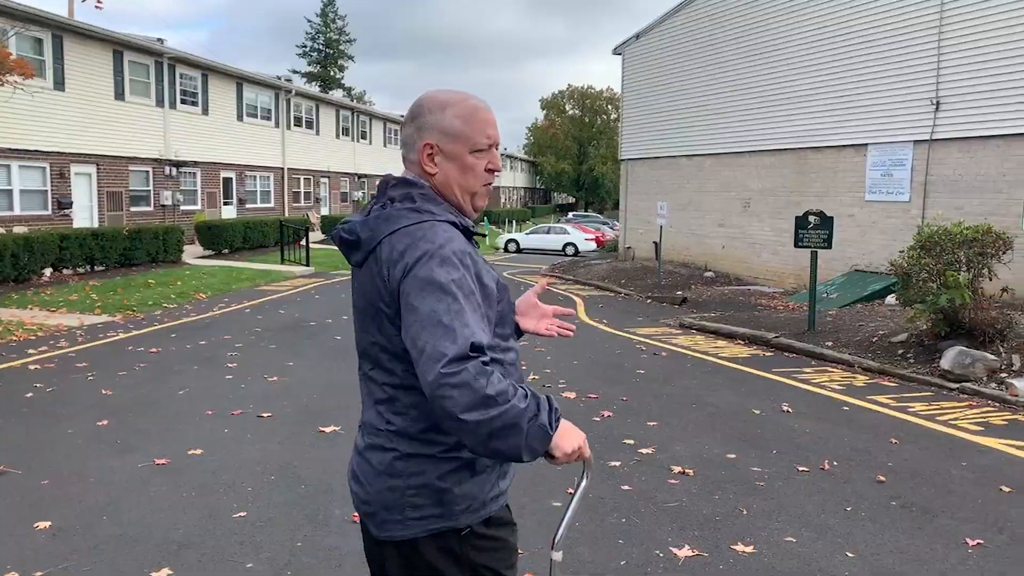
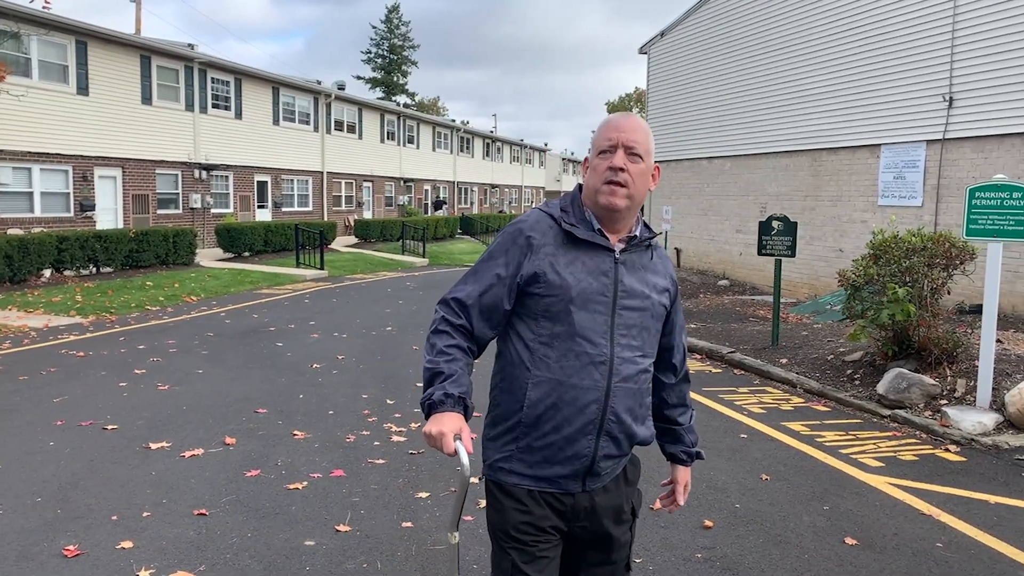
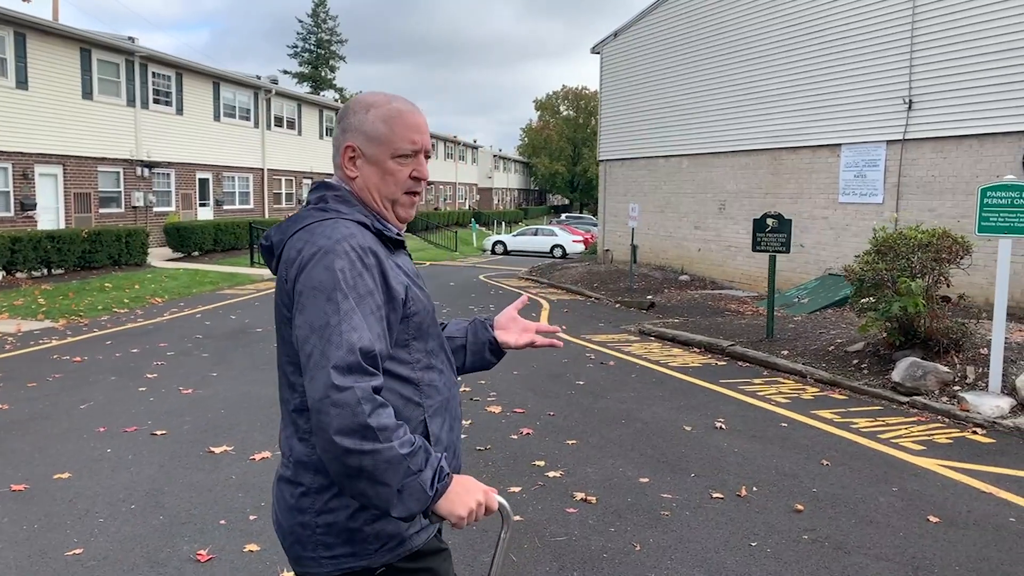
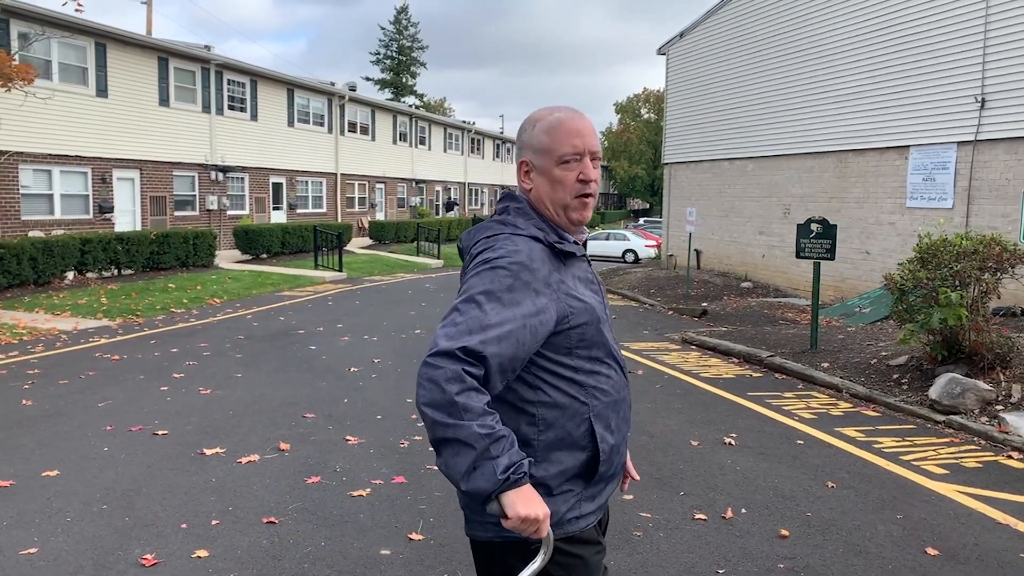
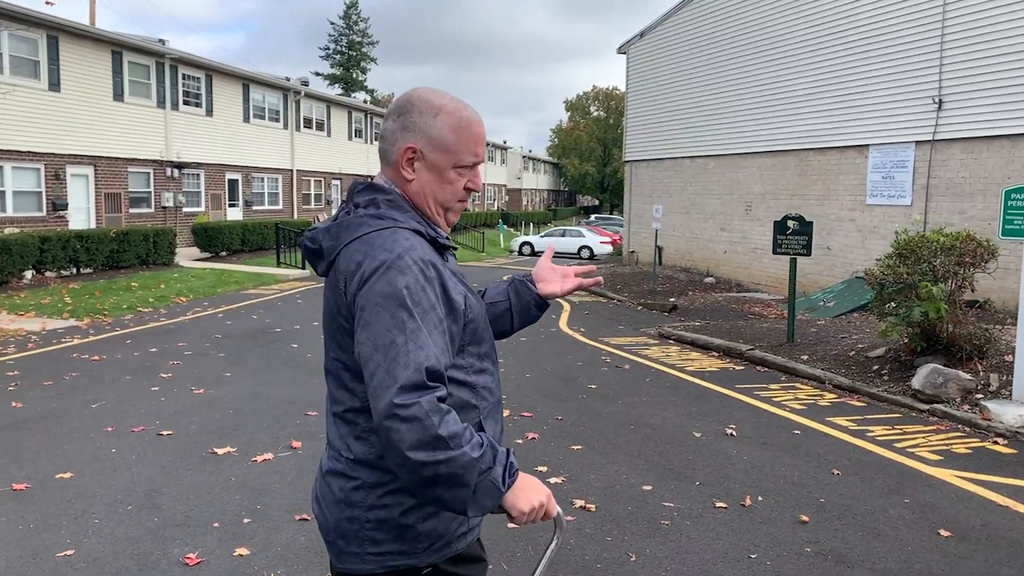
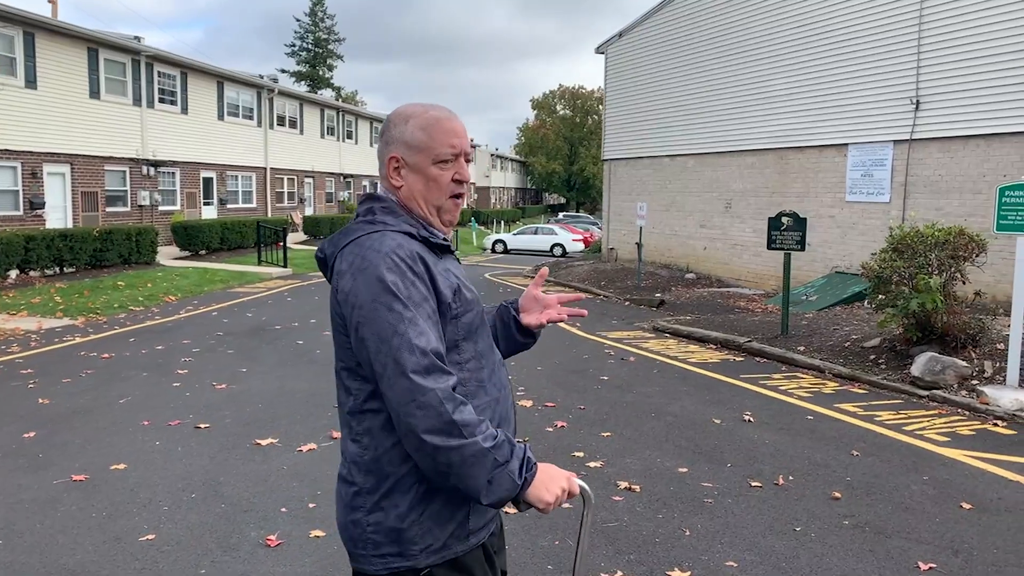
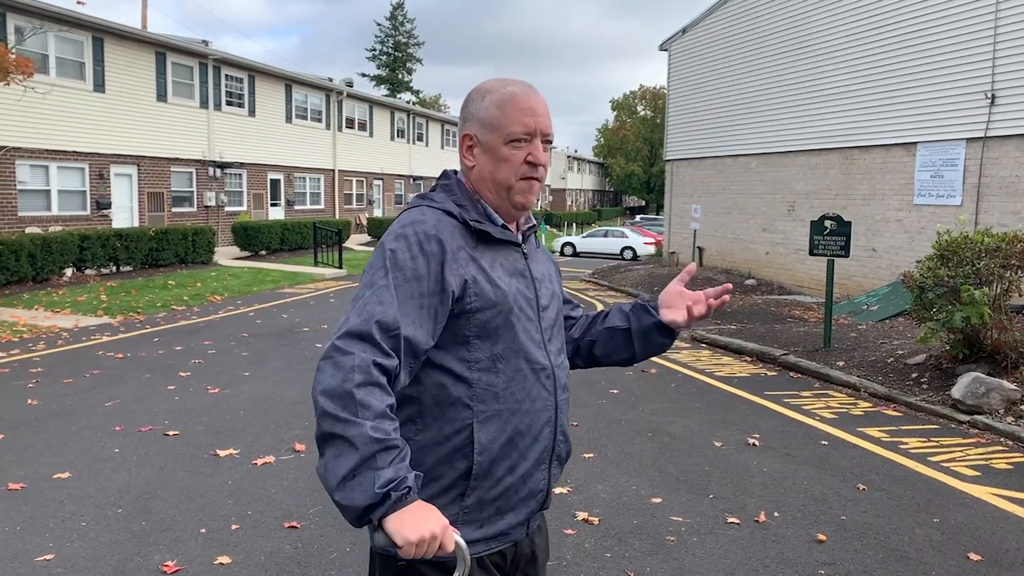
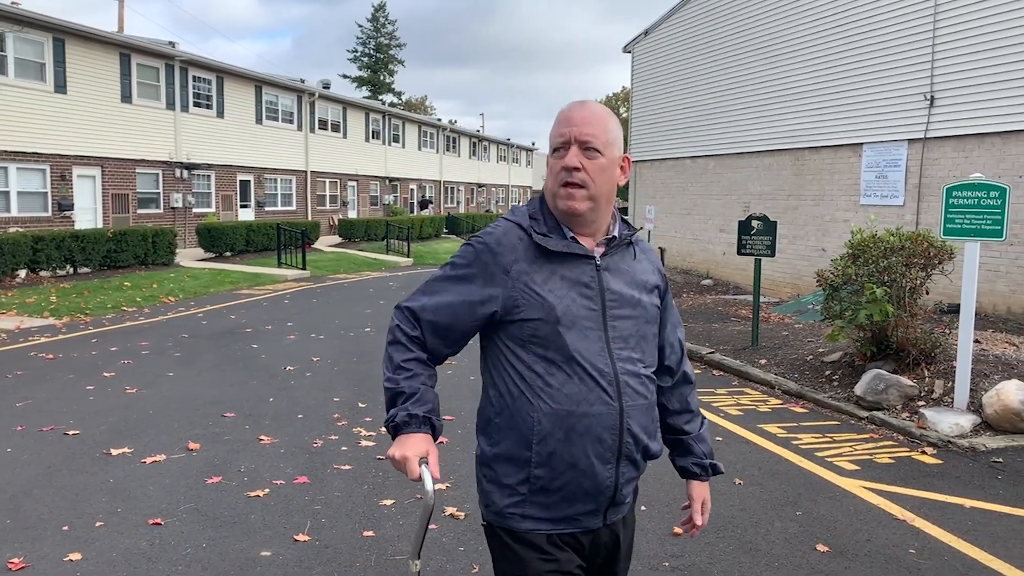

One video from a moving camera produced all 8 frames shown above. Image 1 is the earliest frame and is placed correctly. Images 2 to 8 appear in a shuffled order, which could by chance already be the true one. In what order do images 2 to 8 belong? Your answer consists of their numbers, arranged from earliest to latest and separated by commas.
6, 3, 5, 7, 4, 2, 8
